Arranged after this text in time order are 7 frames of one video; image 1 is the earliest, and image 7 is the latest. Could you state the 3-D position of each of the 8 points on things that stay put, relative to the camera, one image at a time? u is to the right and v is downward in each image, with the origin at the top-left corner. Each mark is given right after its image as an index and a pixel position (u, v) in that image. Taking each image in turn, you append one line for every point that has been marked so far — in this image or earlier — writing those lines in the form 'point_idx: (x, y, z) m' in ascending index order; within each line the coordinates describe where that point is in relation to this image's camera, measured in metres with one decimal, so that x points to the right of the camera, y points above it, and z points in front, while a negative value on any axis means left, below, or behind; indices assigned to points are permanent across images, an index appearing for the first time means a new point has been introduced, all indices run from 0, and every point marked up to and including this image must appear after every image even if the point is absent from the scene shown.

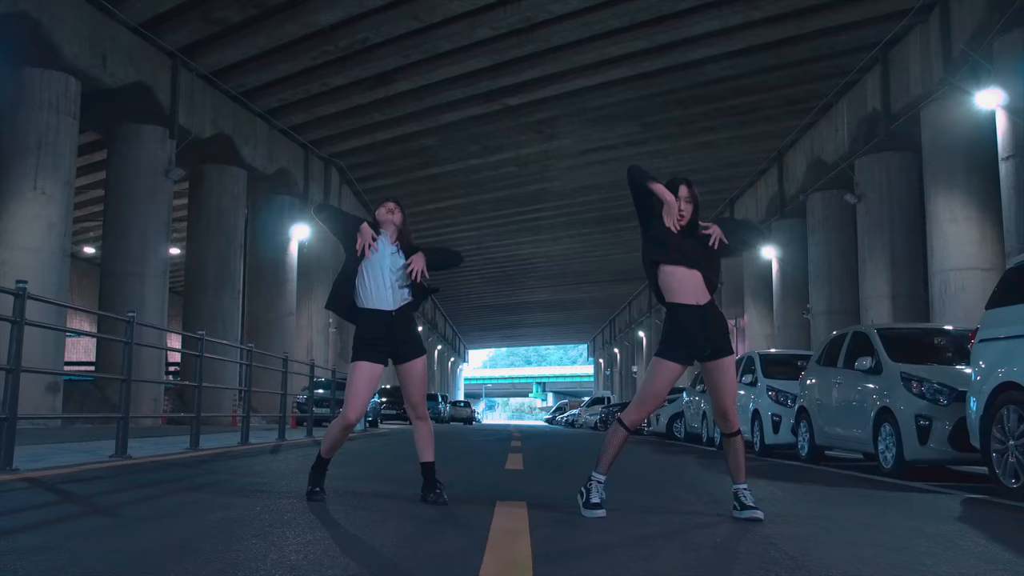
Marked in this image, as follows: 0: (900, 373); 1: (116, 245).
0: (+3.3, -0.7, +7.6) m
1: (-8.1, +0.9, +18.6) m
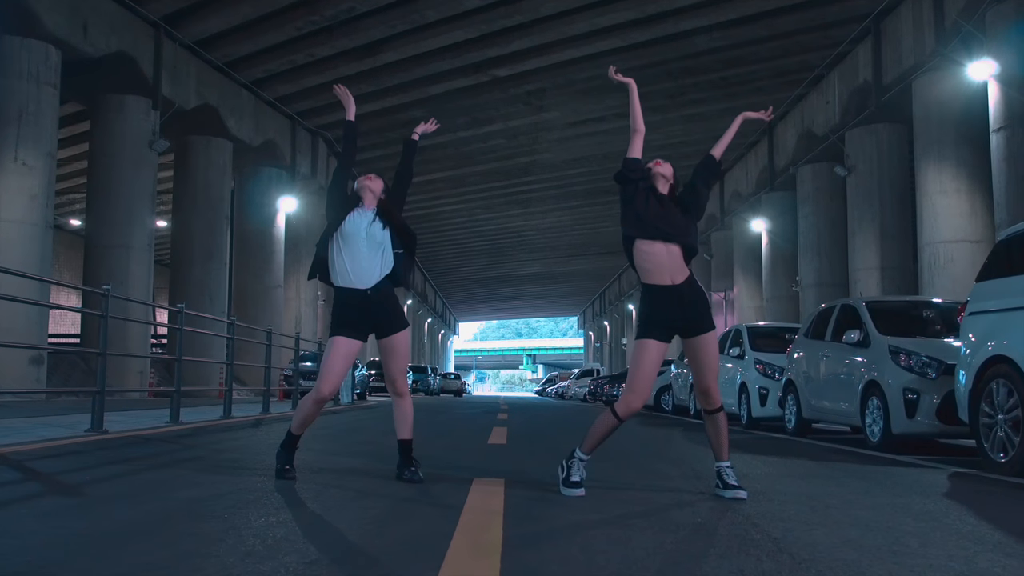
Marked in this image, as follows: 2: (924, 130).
0: (+3.2, -0.5, +7.5) m
1: (-8.4, +1.4, +18.4) m
2: (+7.7, +3.0, +16.9) m
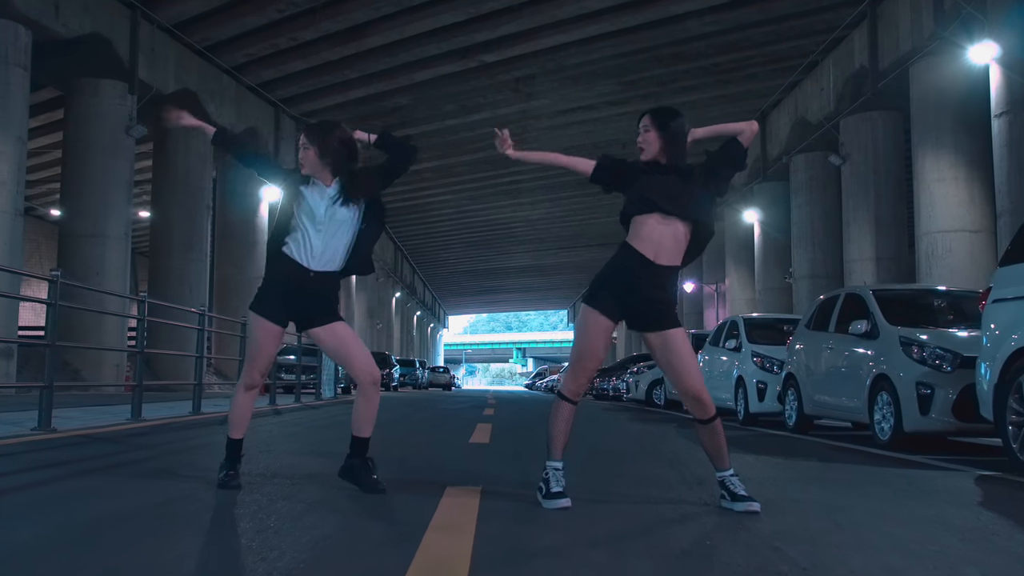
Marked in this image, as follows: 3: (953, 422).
0: (+3.0, -0.4, +7.0) m
1: (-8.6, +1.6, +17.8) m
2: (+7.5, +3.1, +16.4) m
3: (+3.2, -1.0, +6.4) m
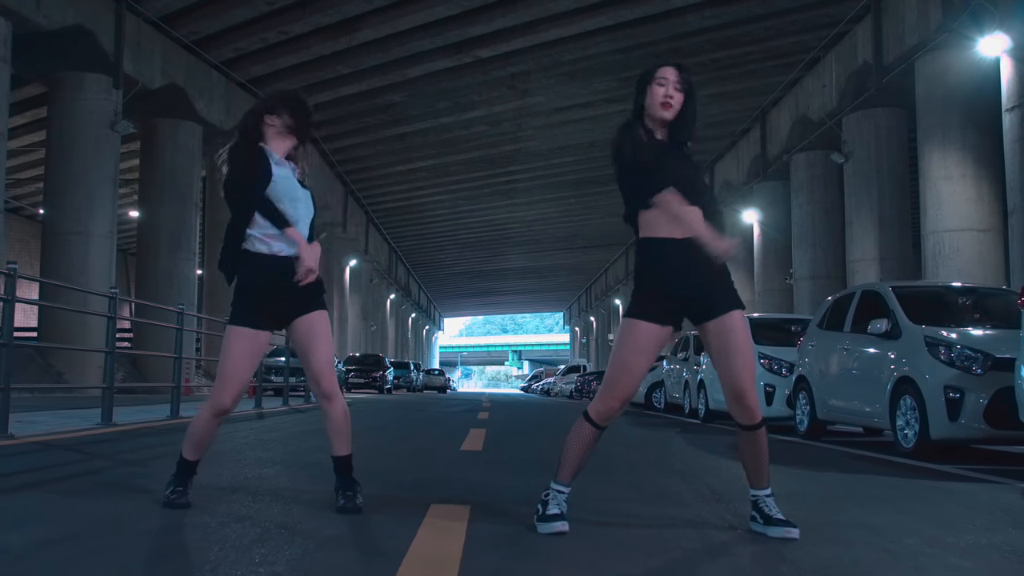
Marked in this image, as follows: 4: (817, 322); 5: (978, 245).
0: (+3.0, -0.3, +6.5) m
1: (-8.7, +1.6, +17.2) m
2: (+7.4, +3.1, +16.0) m
3: (+3.1, -0.9, +6.0) m
4: (+2.9, -0.3, +8.6) m
5: (+7.9, +0.7, +15.3) m
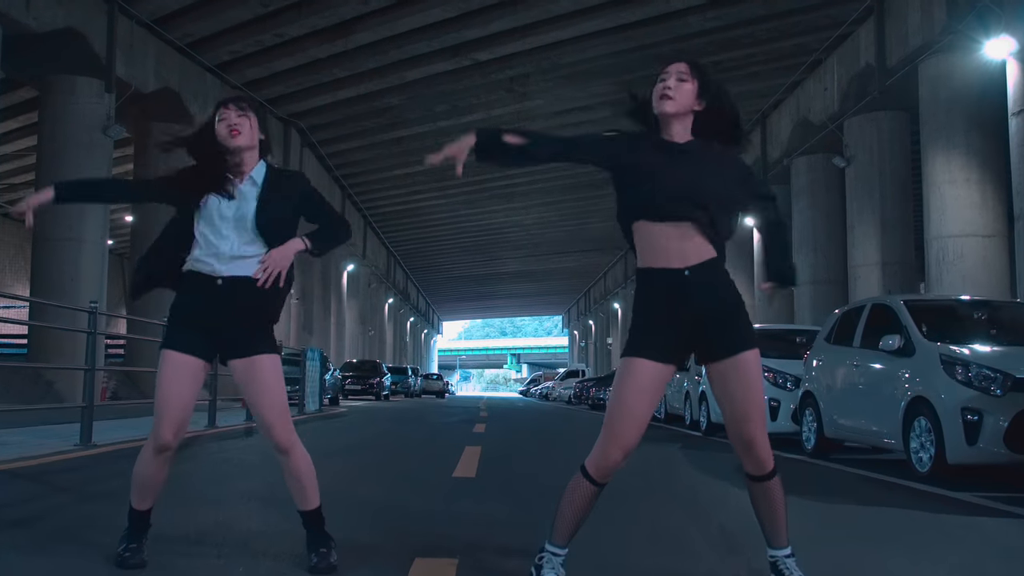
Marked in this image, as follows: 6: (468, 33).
0: (+3.0, -0.5, +6.2) m
1: (-8.8, +1.5, +16.9) m
2: (+7.4, +3.0, +15.7) m
3: (+3.1, -1.0, +5.7) m
4: (+2.9, -0.4, +8.3) m
5: (+7.9, +0.6, +15.0) m
6: (-0.9, +5.0, +17.6) m
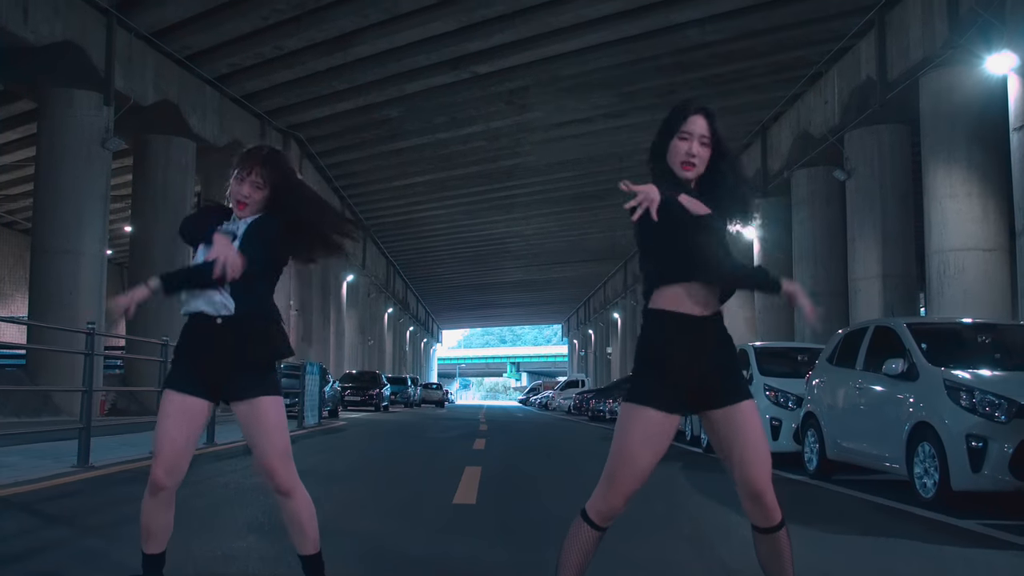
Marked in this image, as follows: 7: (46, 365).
0: (+3.0, -0.6, +6.2) m
1: (-8.8, +1.2, +16.9) m
2: (+7.4, +2.8, +15.7) m
3: (+3.1, -1.2, +5.6) m
4: (+2.9, -0.6, +8.2) m
5: (+7.9, +0.4, +14.9) m
6: (-0.9, +4.8, +17.6) m
7: (-8.6, -1.4, +16.4) m
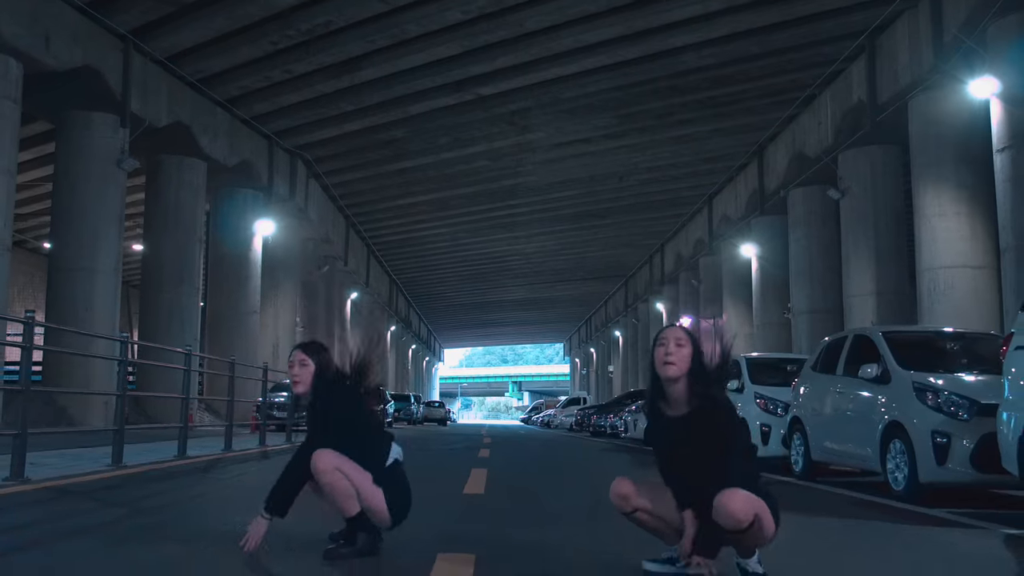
0: (+3.0, -0.7, +6.7) m
1: (-8.7, +0.9, +17.5) m
2: (+7.4, +2.5, +16.3) m
3: (+3.1, -1.3, +6.1) m
4: (+2.9, -0.7, +8.8) m
5: (+7.9, +0.1, +15.5) m
6: (-0.8, +4.4, +18.3) m
7: (-8.5, -1.7, +17.0) m
